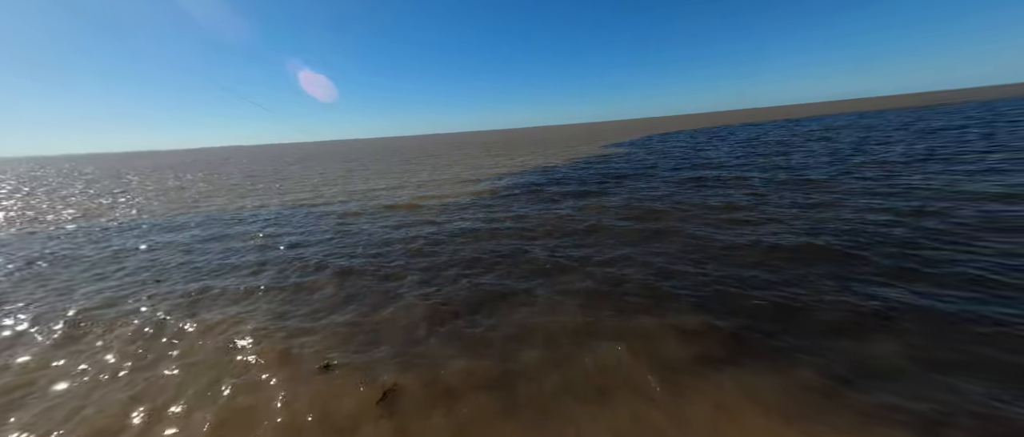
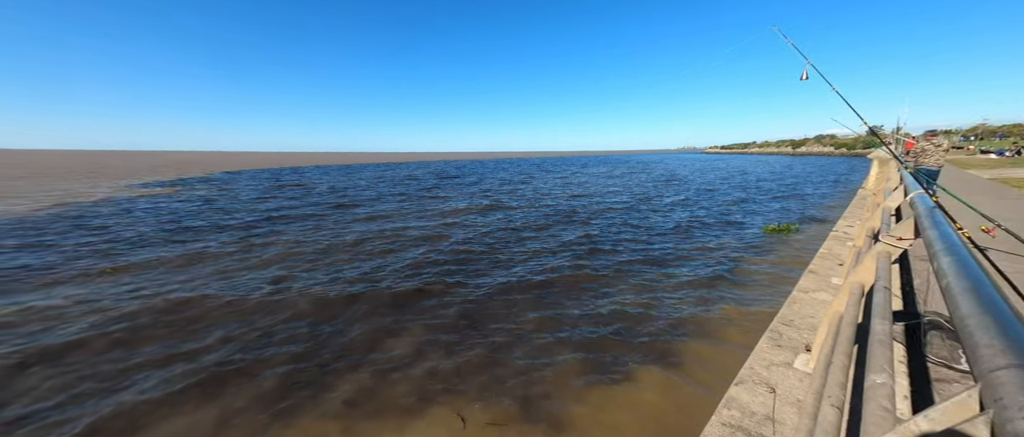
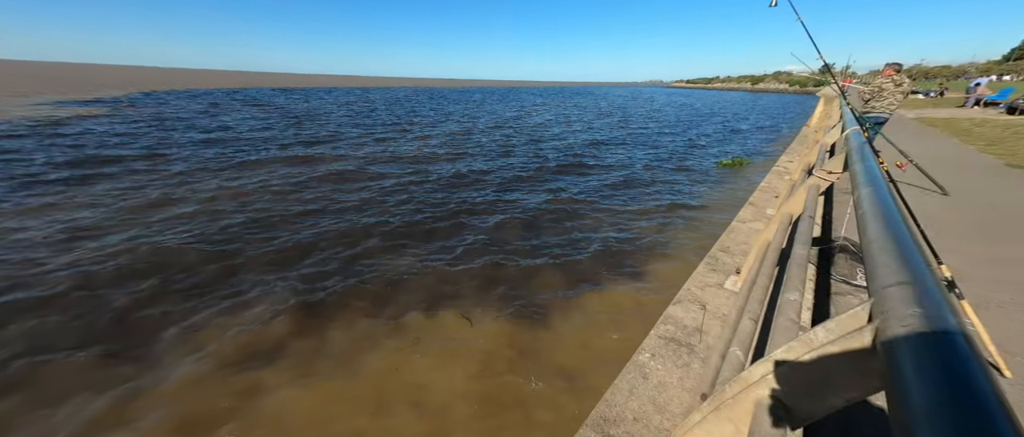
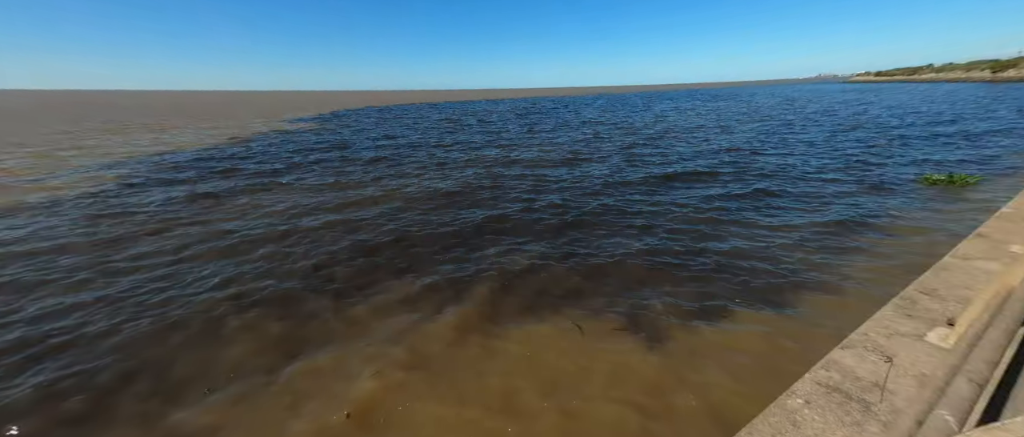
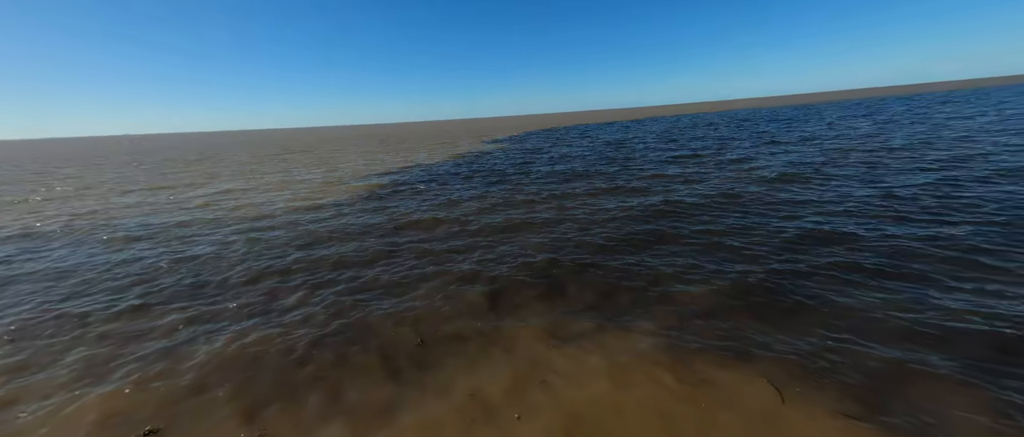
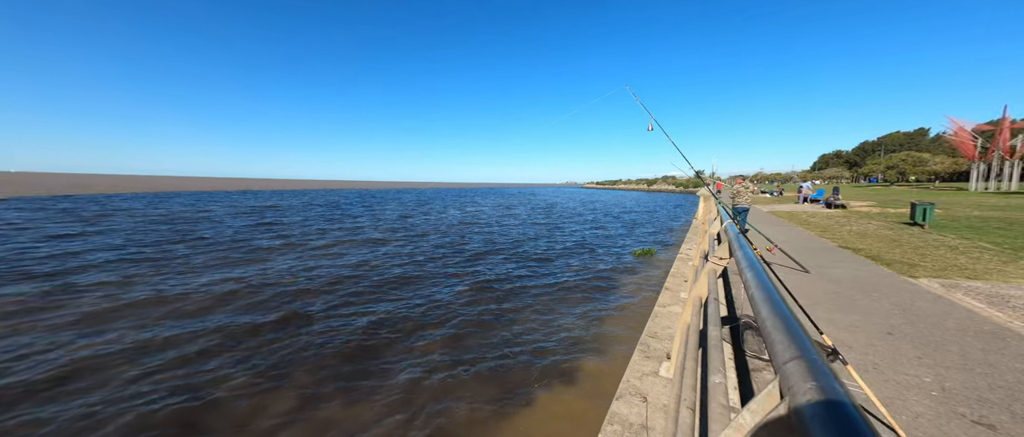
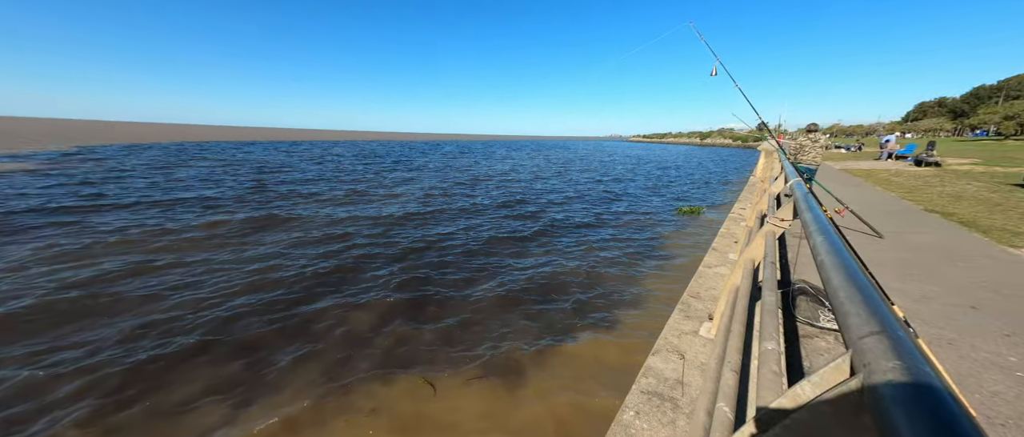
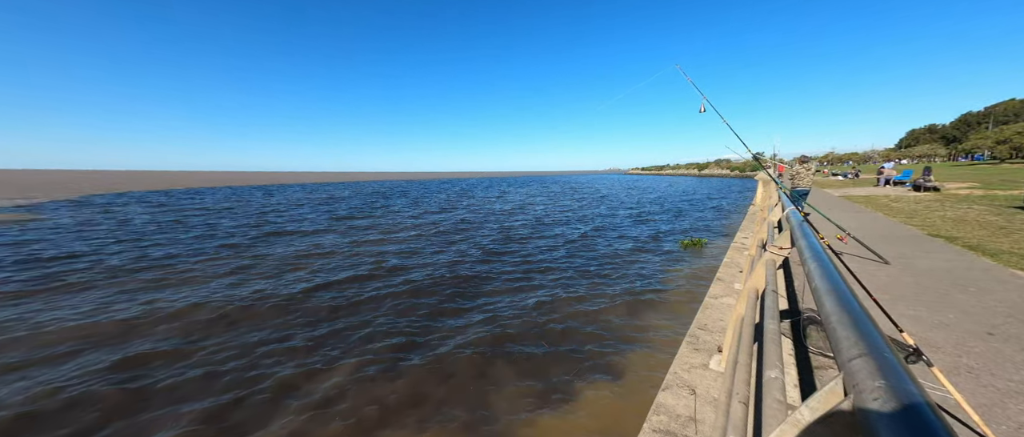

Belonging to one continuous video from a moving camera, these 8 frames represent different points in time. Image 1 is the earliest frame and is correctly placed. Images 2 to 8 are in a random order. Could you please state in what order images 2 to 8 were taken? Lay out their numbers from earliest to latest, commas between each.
5, 4, 3, 7, 6, 8, 2
